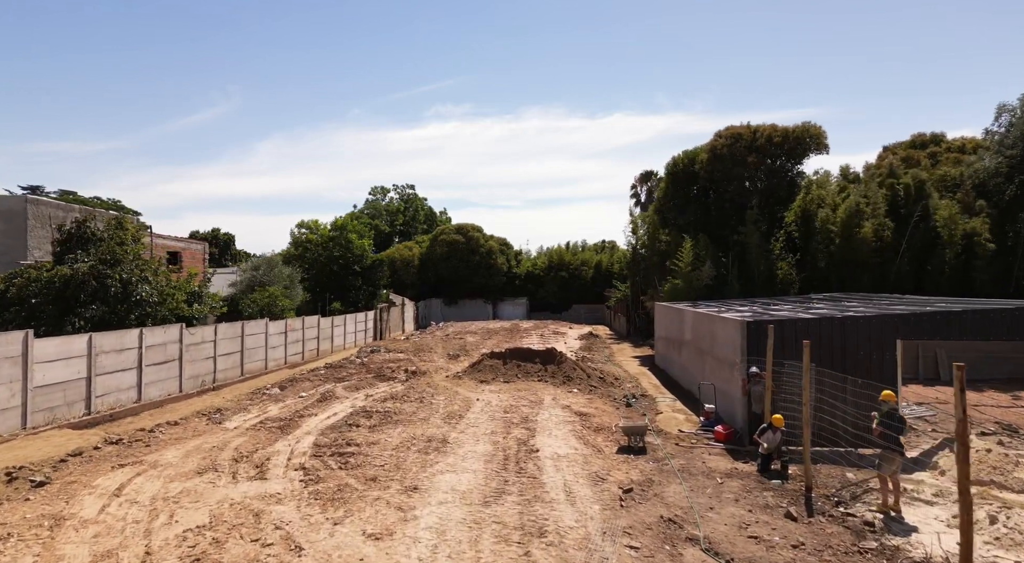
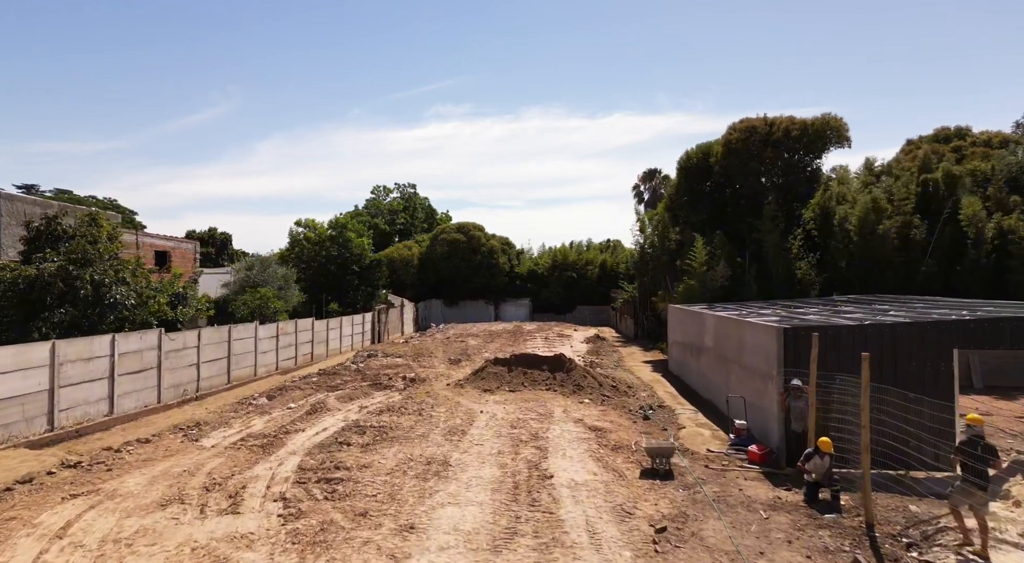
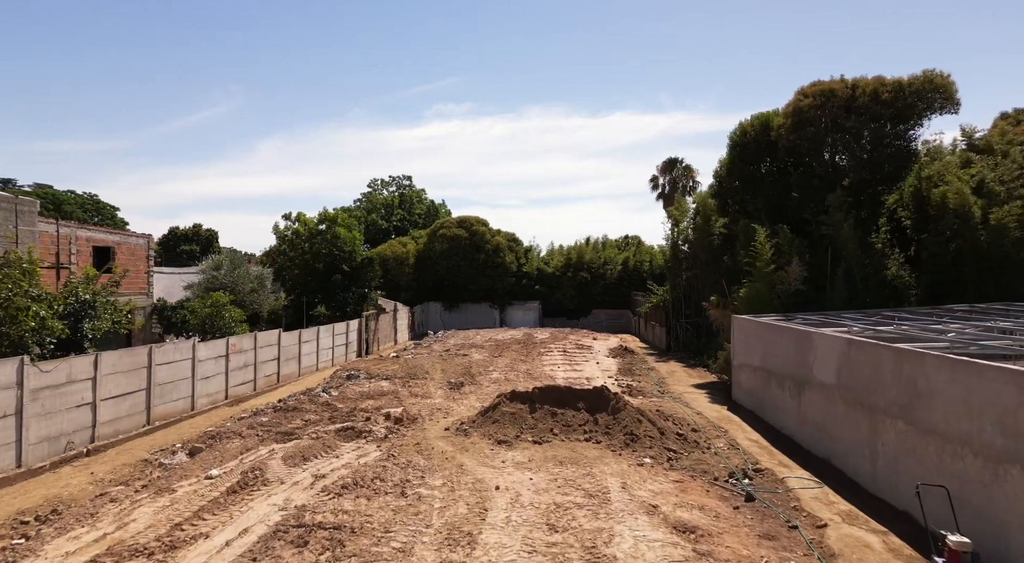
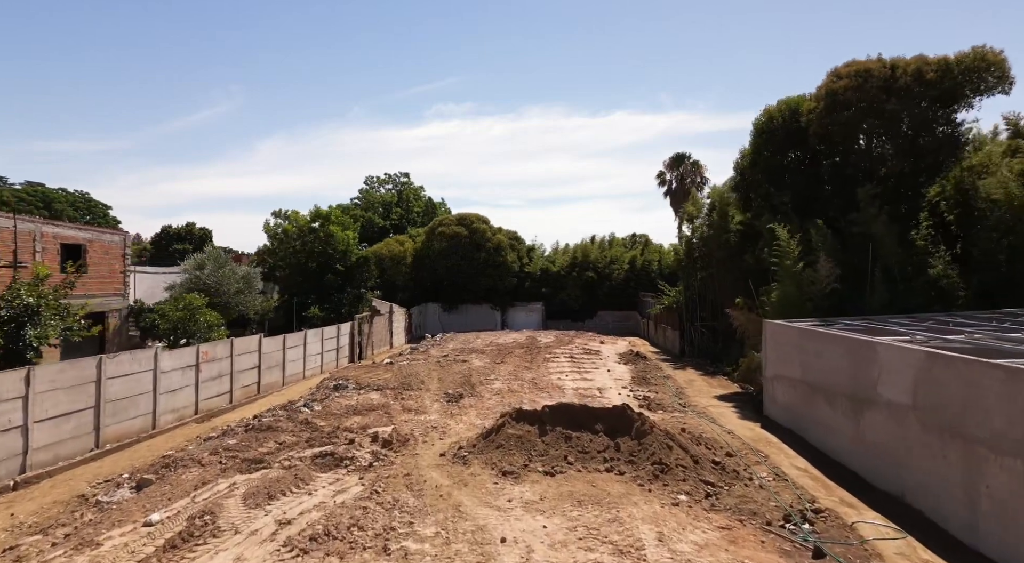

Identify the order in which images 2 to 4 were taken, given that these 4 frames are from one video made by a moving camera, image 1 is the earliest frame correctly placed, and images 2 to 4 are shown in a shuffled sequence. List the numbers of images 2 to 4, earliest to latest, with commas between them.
2, 3, 4
